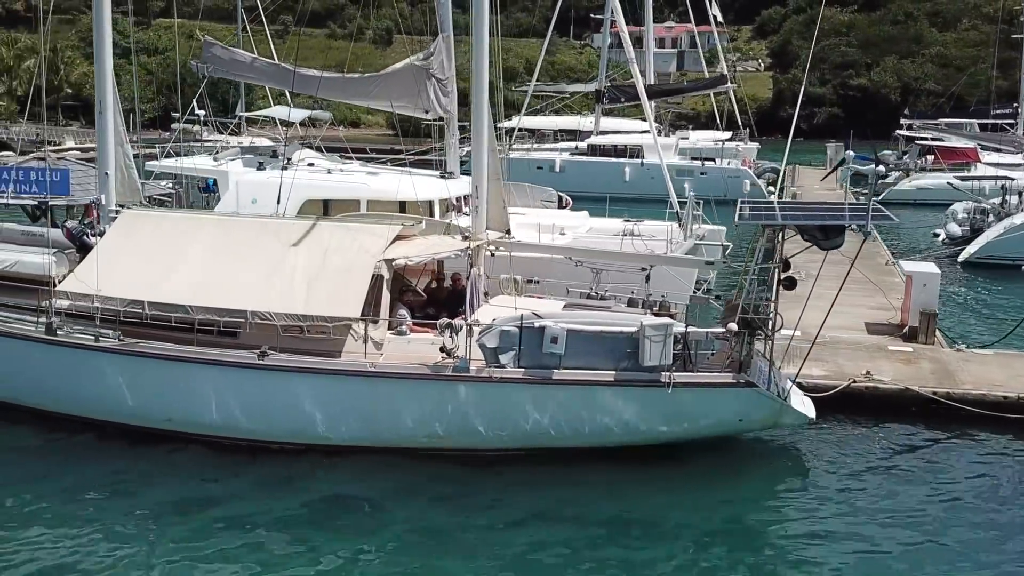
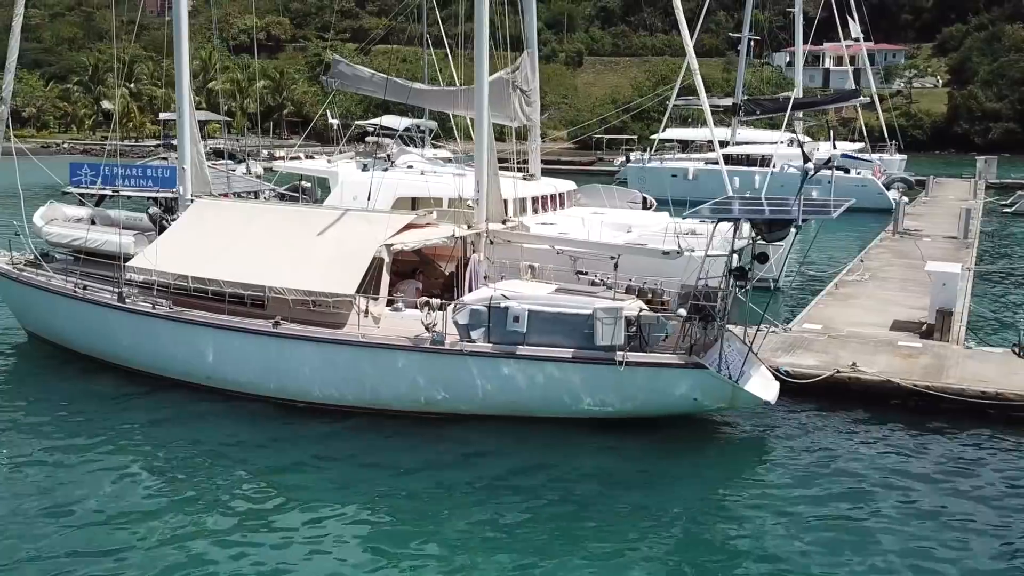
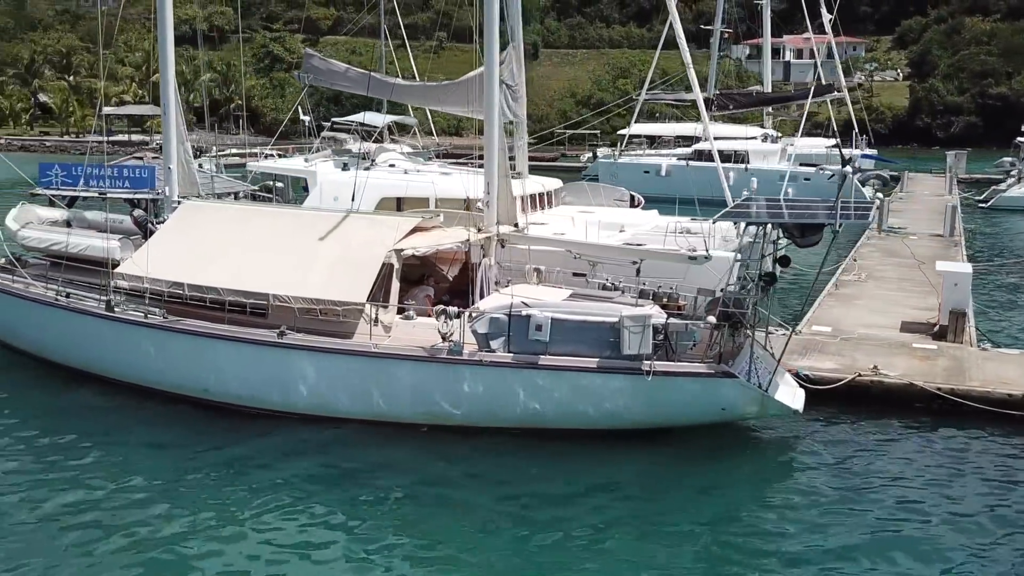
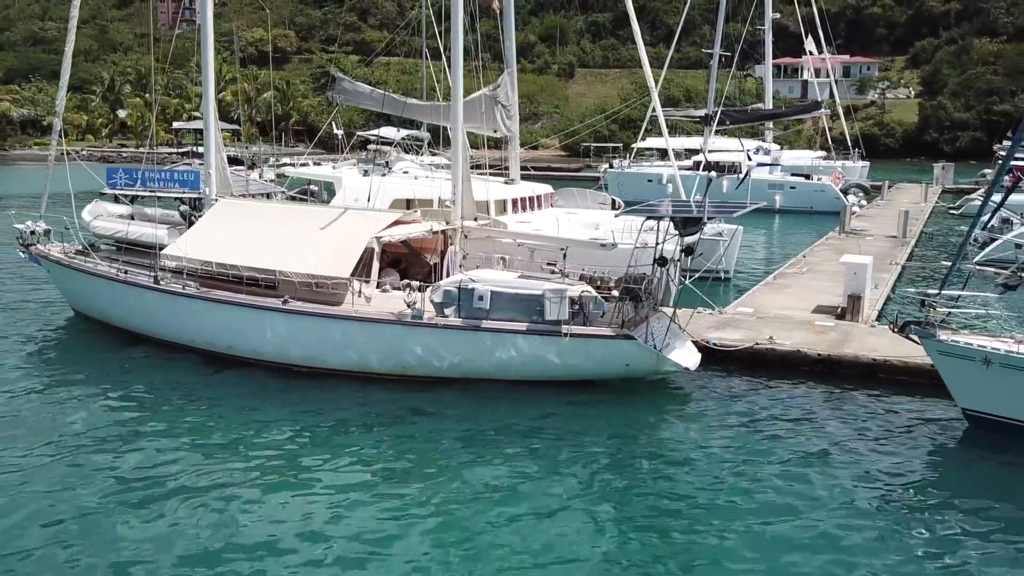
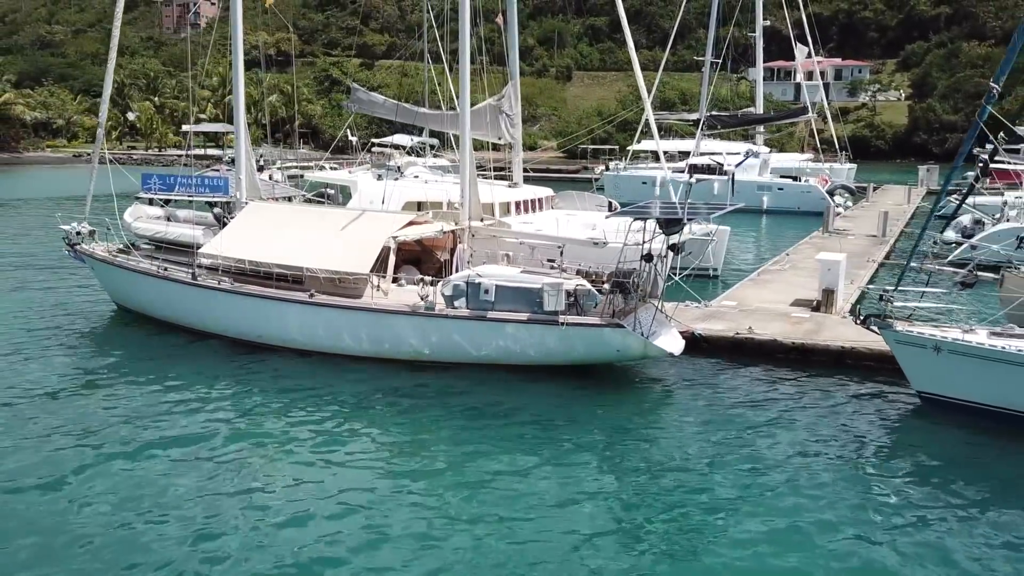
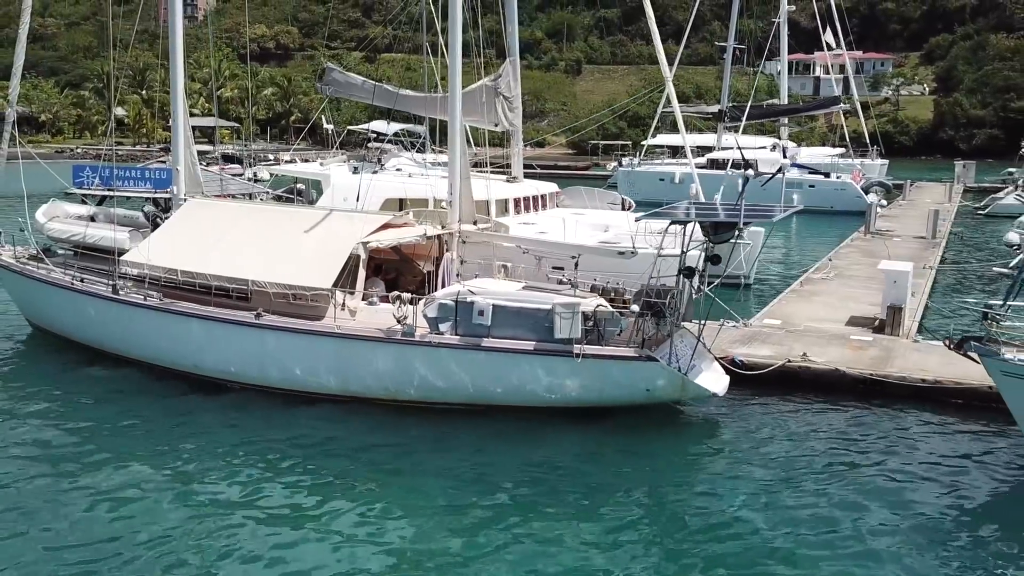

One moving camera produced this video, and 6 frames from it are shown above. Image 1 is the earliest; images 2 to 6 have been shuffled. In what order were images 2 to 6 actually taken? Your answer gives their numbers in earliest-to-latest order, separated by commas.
3, 2, 6, 4, 5
